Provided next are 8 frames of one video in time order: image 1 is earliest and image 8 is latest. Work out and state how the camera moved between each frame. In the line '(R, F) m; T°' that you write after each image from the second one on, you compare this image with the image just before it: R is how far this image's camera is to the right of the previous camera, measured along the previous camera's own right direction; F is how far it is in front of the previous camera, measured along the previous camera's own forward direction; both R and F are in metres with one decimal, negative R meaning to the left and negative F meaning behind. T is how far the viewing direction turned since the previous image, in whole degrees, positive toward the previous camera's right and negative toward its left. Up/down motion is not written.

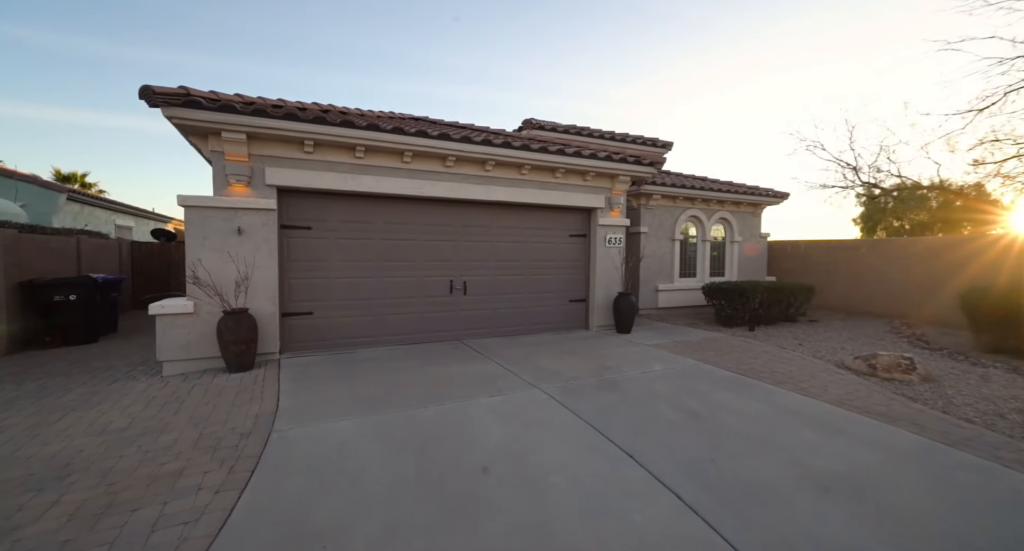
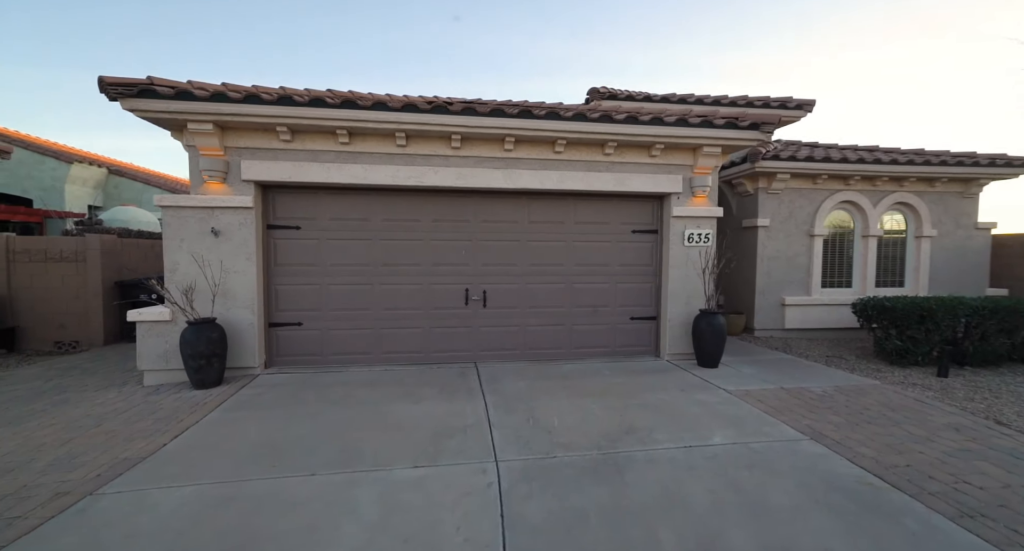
(+1.4, +1.8) m; -18°
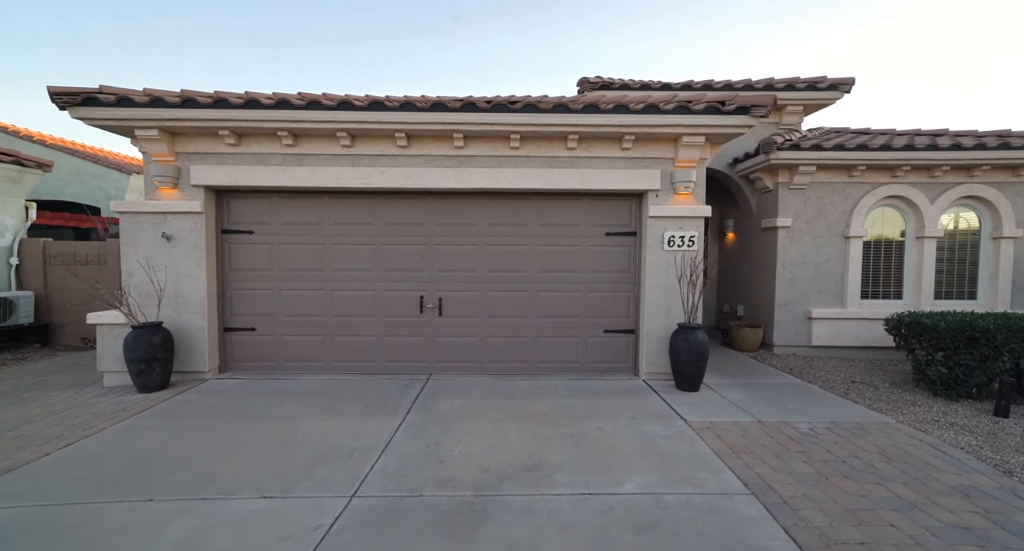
(+1.3, +0.5) m; -8°
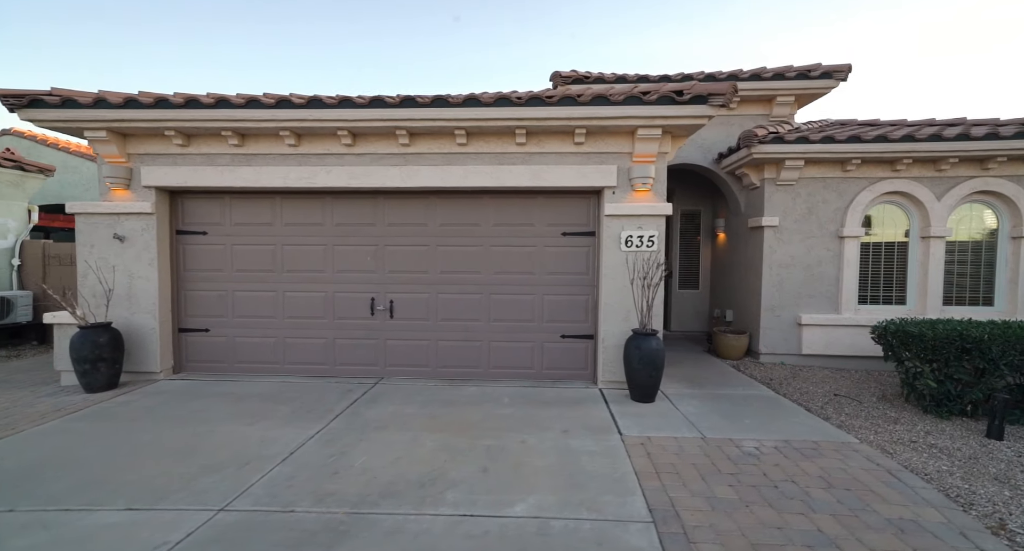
(+0.9, +0.2) m; -3°
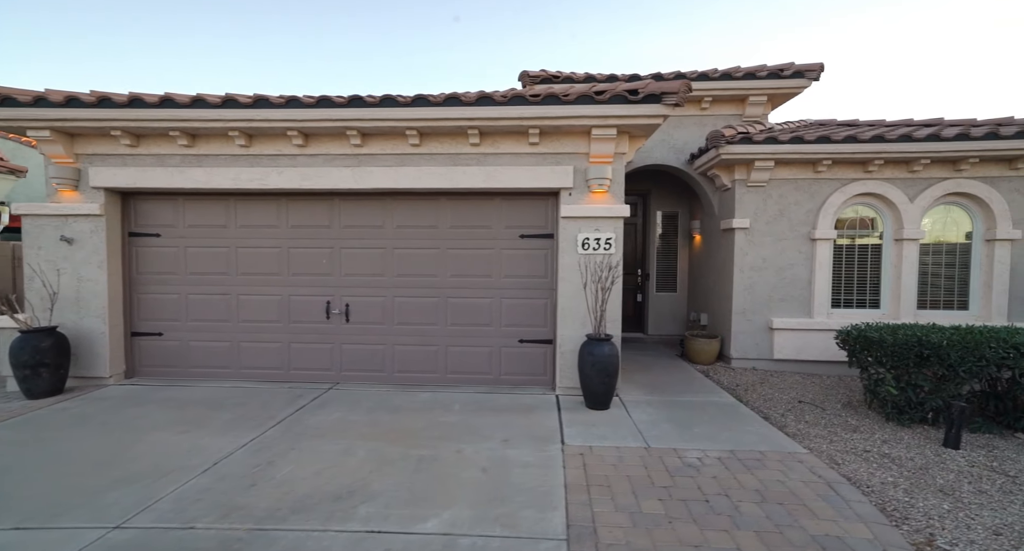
(+0.6, +0.1) m; 0°
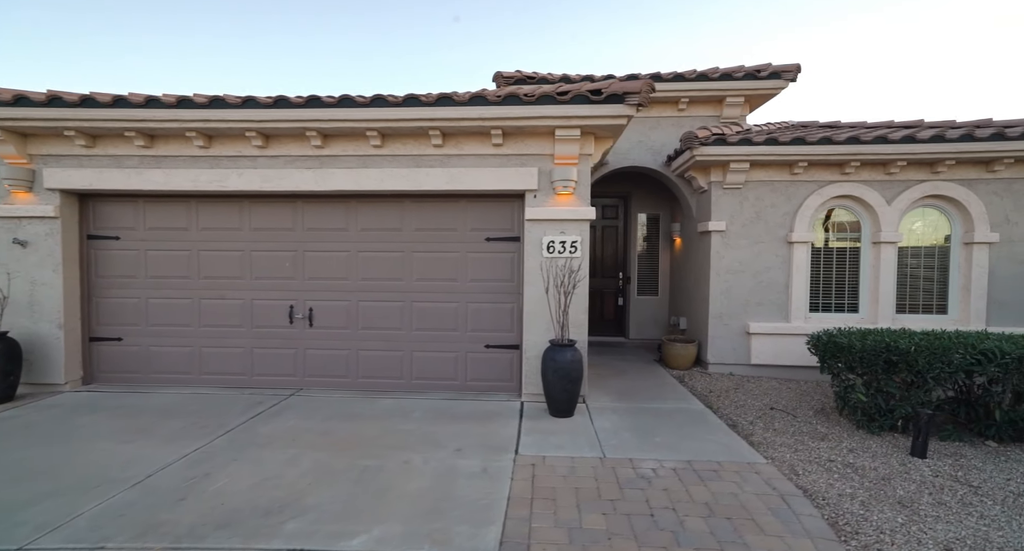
(+0.4, +0.1) m; 0°
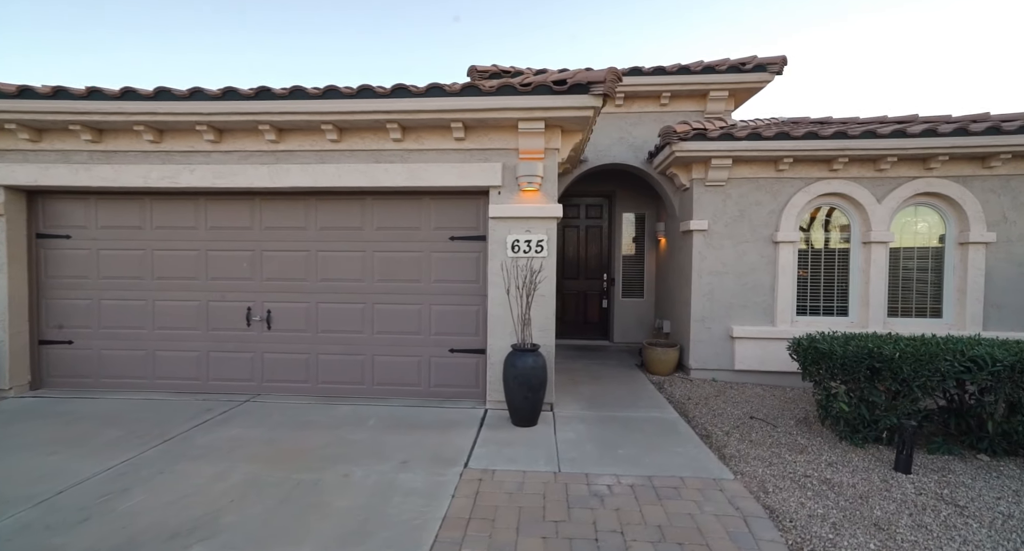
(+0.4, +0.2) m; 0°
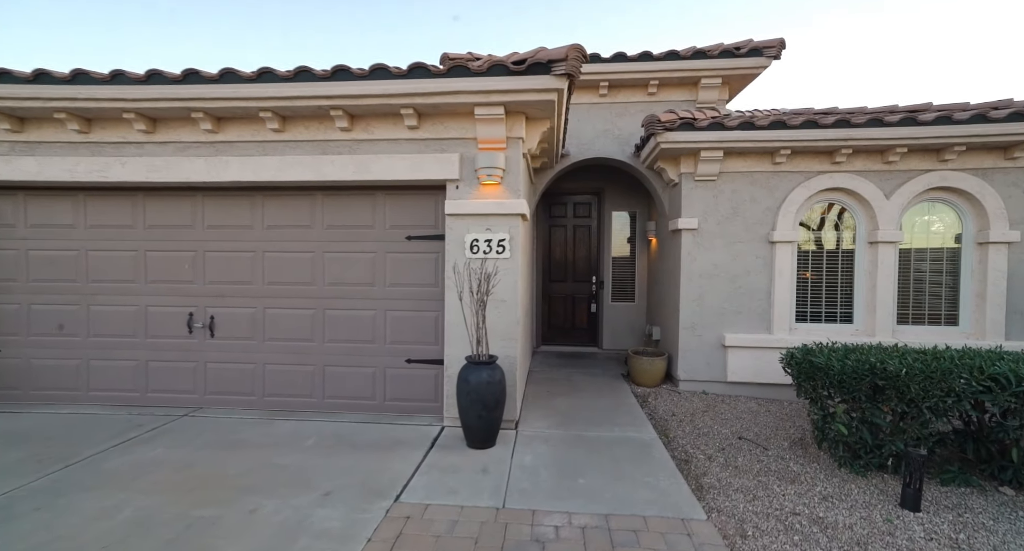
(+0.5, +0.5) m; -1°
